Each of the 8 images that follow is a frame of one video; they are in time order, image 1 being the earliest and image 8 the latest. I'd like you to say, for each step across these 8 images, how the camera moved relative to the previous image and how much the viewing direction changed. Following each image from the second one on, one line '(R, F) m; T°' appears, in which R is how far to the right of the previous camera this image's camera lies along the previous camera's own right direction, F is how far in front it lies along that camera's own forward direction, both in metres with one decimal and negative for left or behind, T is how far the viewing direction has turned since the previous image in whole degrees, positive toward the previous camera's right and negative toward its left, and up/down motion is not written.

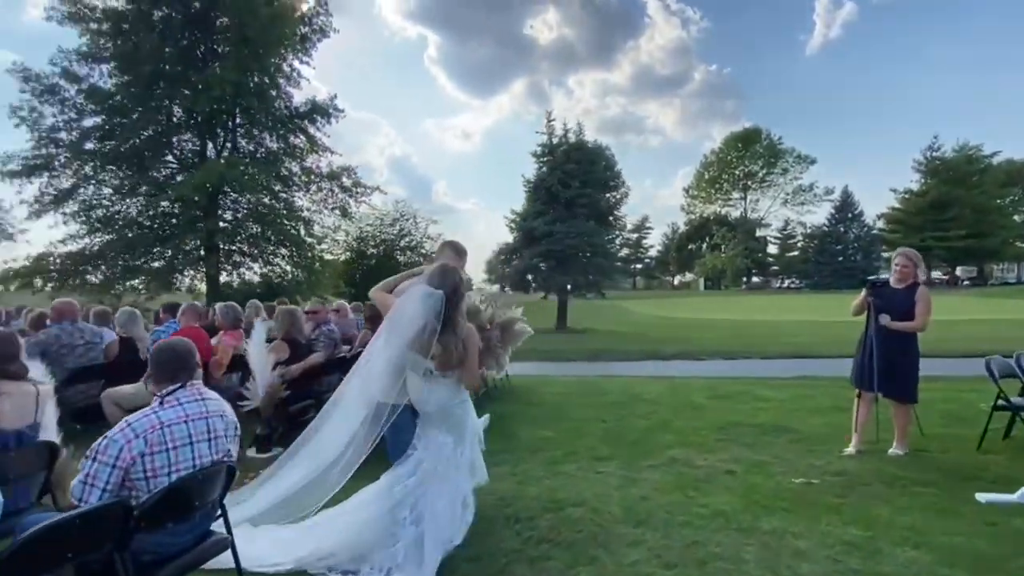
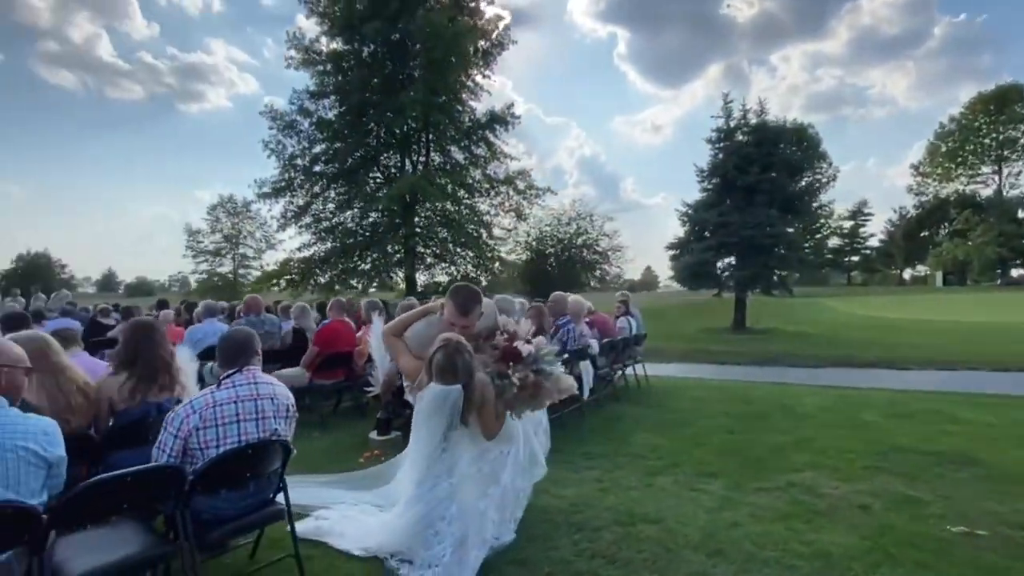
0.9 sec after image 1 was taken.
(+0.9, +0.3) m; -19°
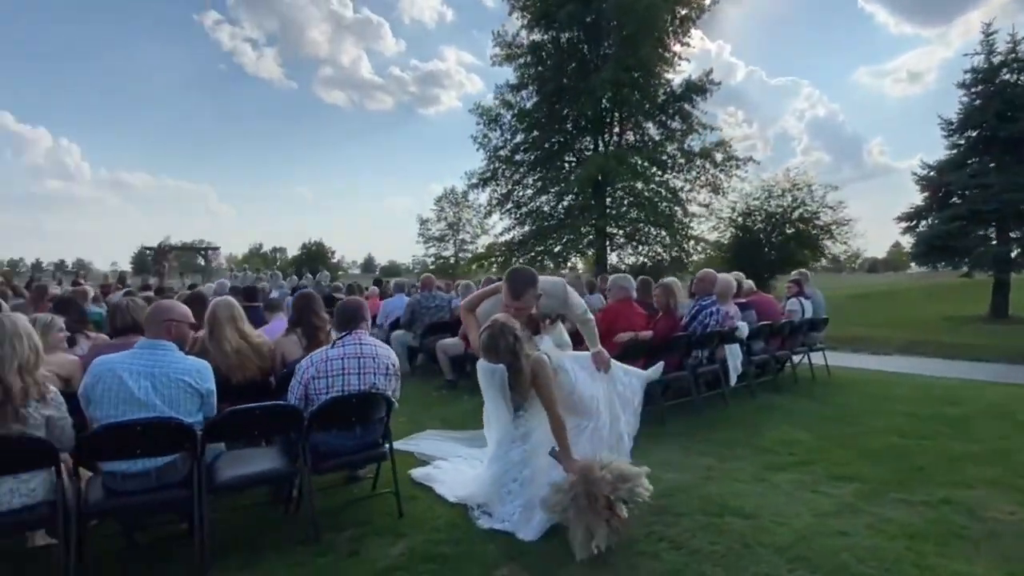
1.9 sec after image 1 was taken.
(+0.9, 0.0) m; -21°
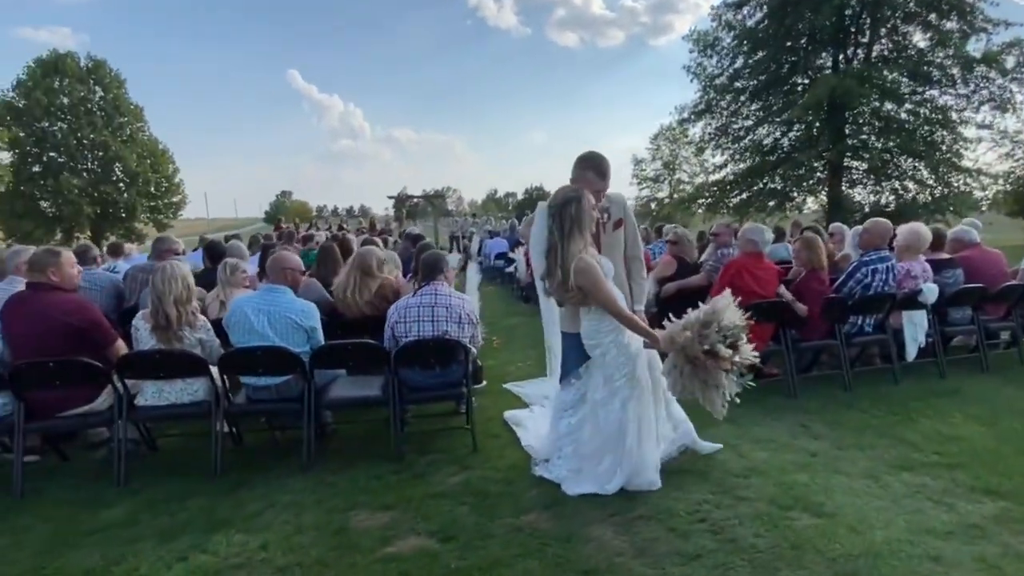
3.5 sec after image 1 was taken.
(+1.1, +0.2) m; -23°
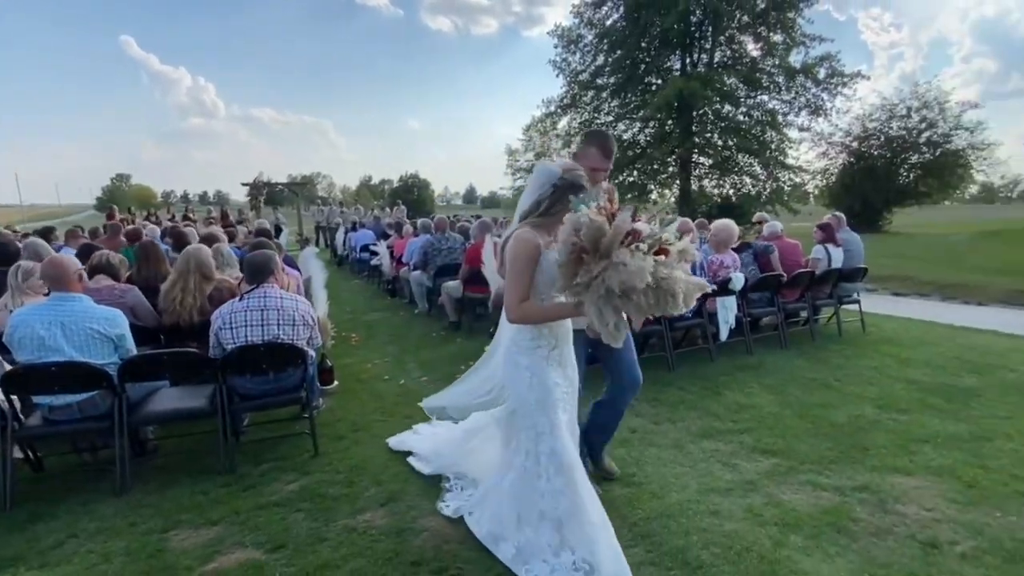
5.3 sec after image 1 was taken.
(+0.3, -0.1) m; +12°
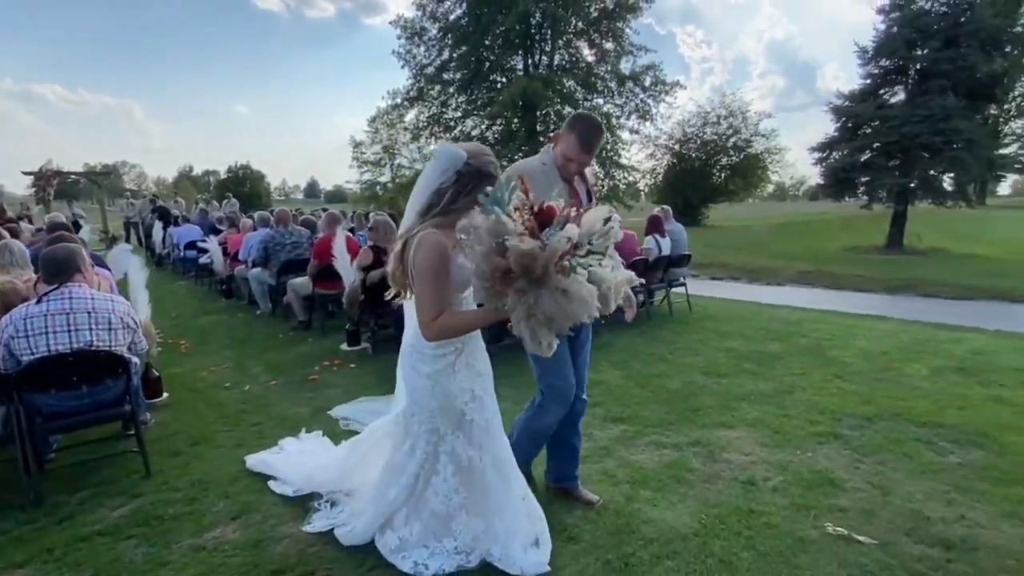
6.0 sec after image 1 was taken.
(0.0, 0.0) m; +15°
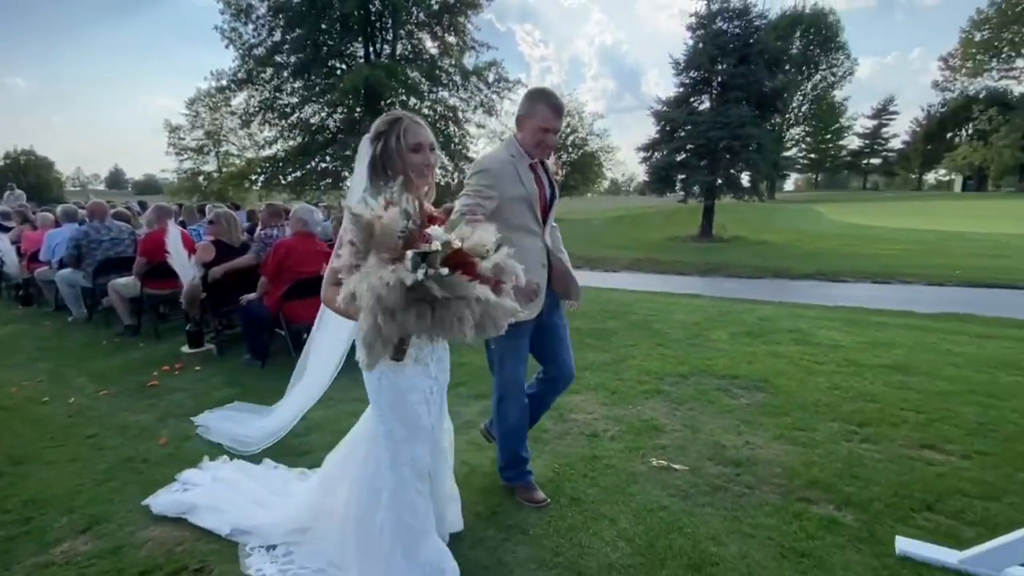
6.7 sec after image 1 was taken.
(-0.1, -0.3) m; +15°
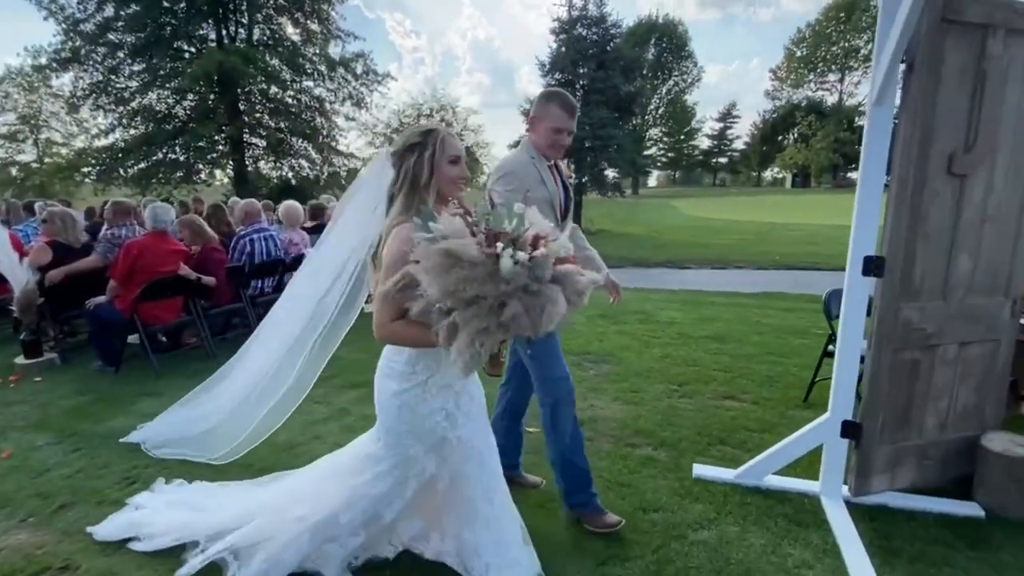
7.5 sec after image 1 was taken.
(+0.1, -0.4) m; +12°
